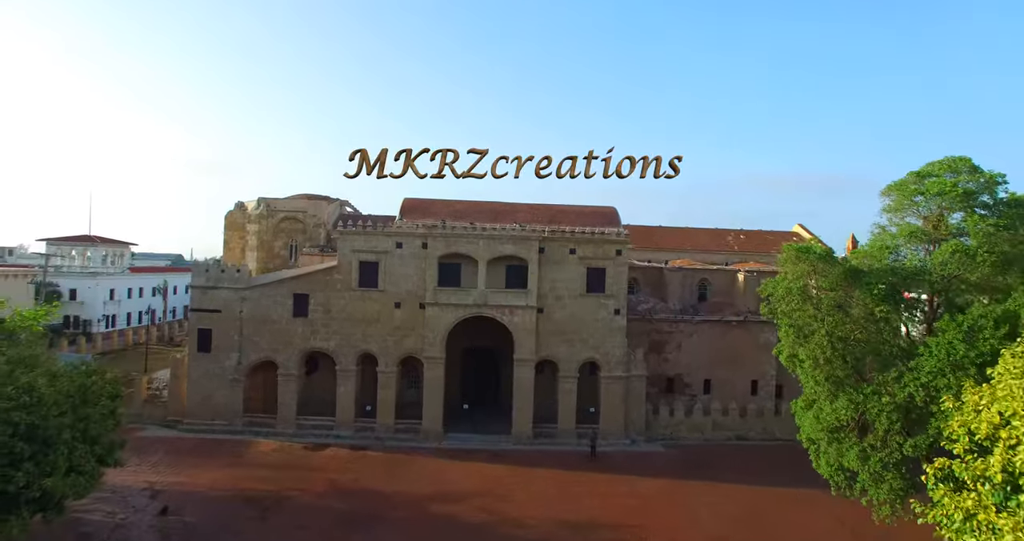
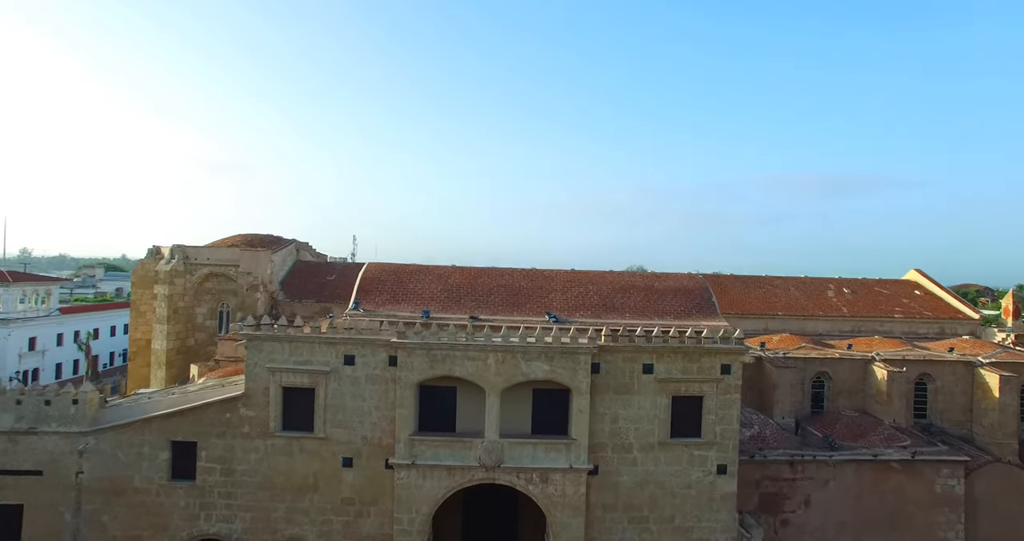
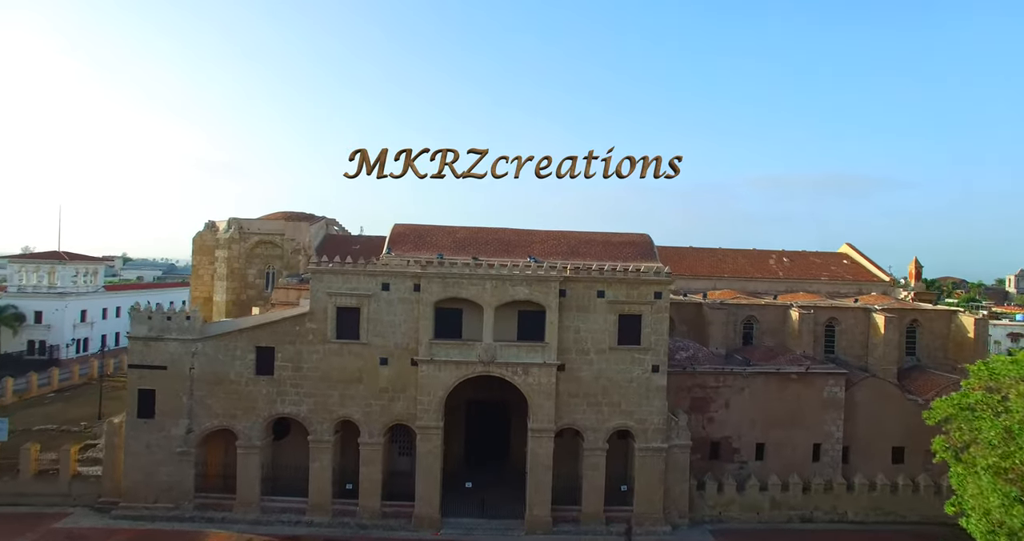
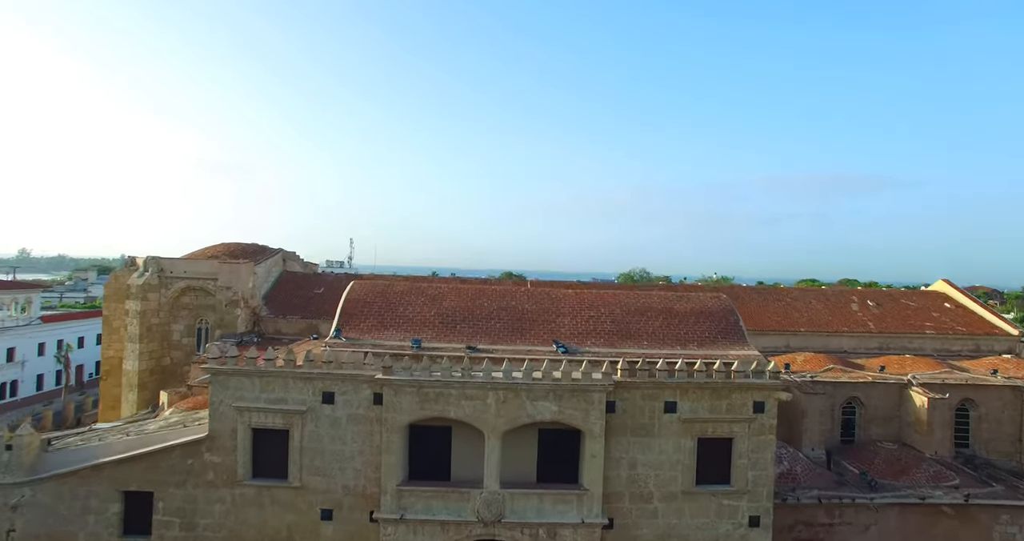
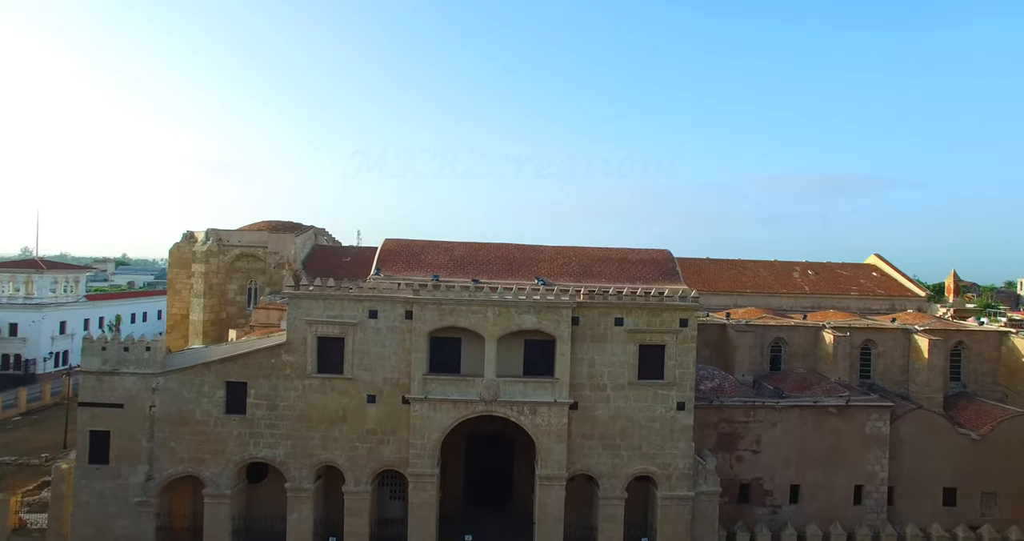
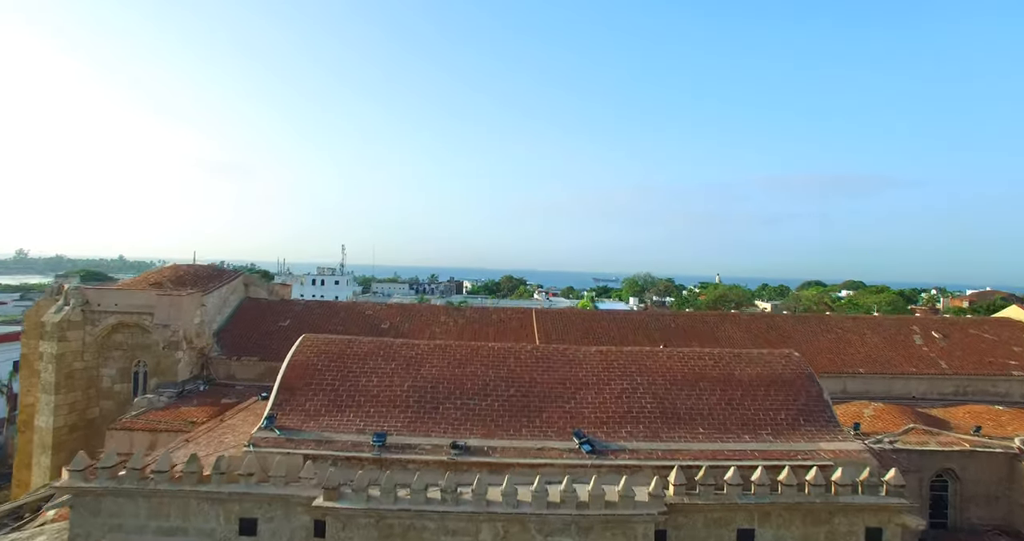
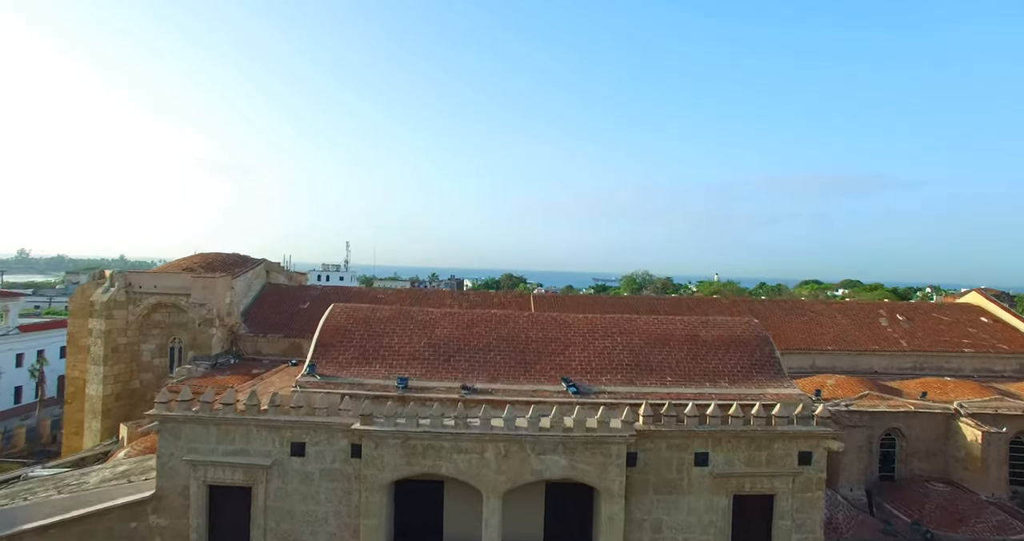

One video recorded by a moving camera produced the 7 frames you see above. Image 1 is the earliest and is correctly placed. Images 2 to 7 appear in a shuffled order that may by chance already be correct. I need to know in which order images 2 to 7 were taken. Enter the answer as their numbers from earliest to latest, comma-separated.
3, 5, 2, 4, 7, 6
